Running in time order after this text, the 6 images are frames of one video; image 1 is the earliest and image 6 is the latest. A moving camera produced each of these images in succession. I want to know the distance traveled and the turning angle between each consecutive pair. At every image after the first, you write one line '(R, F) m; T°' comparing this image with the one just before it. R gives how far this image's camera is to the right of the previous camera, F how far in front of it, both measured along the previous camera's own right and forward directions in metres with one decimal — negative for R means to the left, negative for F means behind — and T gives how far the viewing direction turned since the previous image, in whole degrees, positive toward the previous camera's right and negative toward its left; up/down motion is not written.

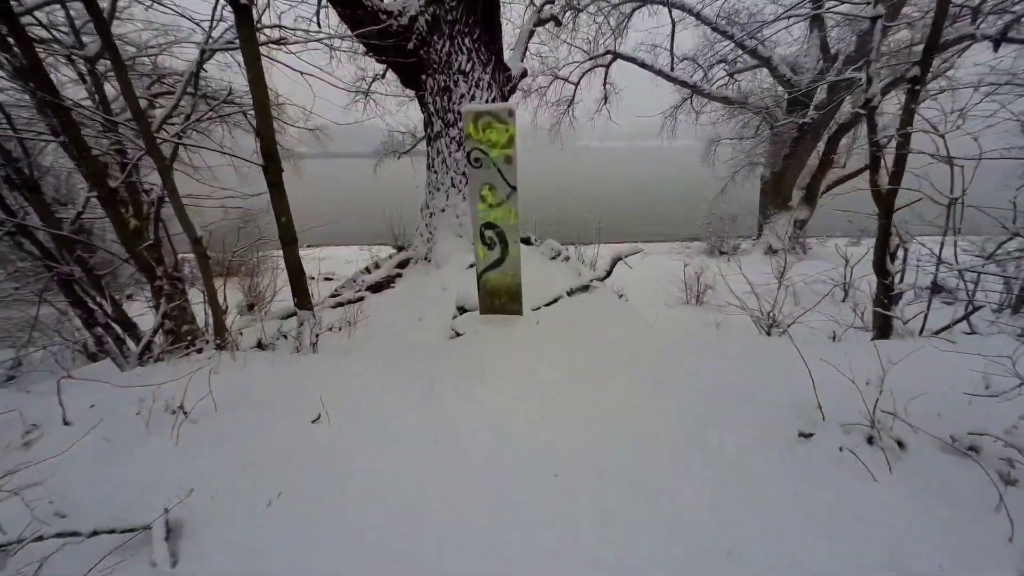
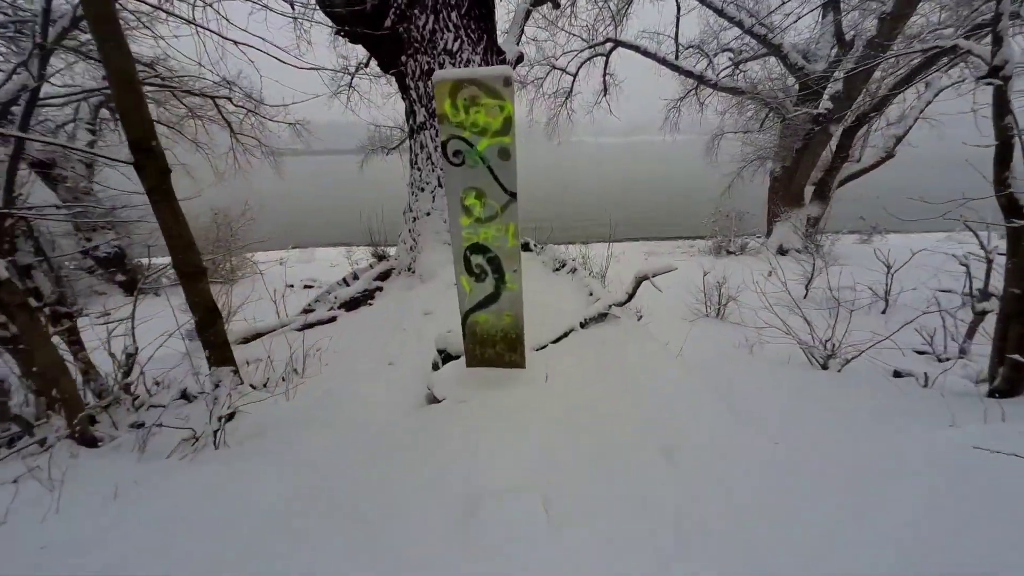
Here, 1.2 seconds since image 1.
(0.0, +1.1) m; 0°
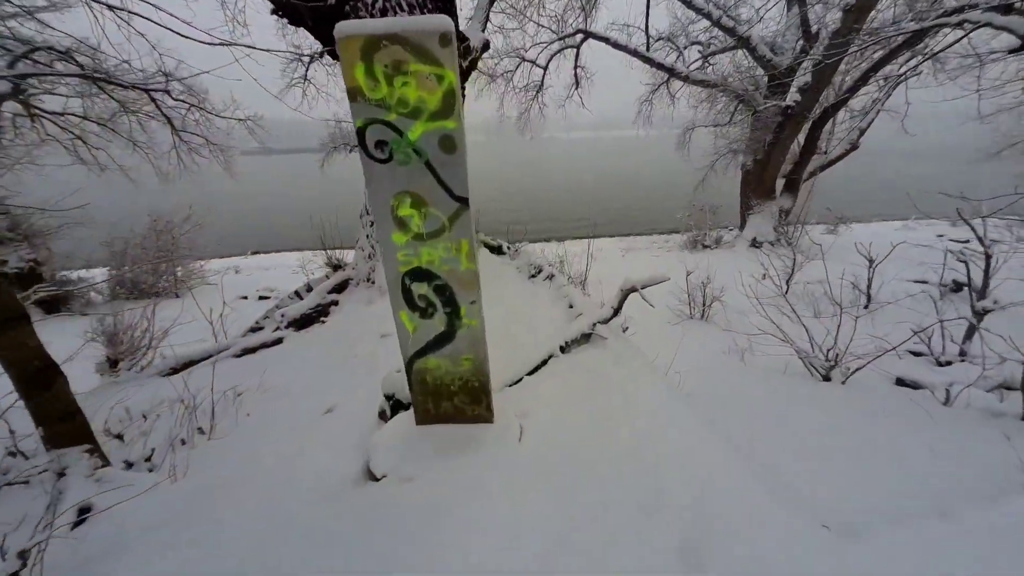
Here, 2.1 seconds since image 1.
(+0.1, +0.6) m; +3°
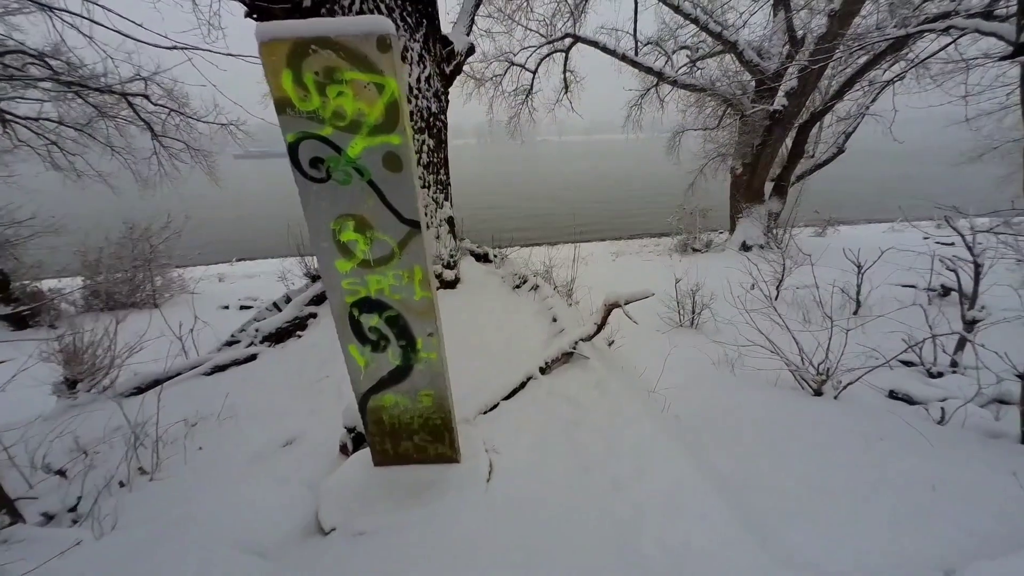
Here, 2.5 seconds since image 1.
(+0.1, +0.2) m; +1°
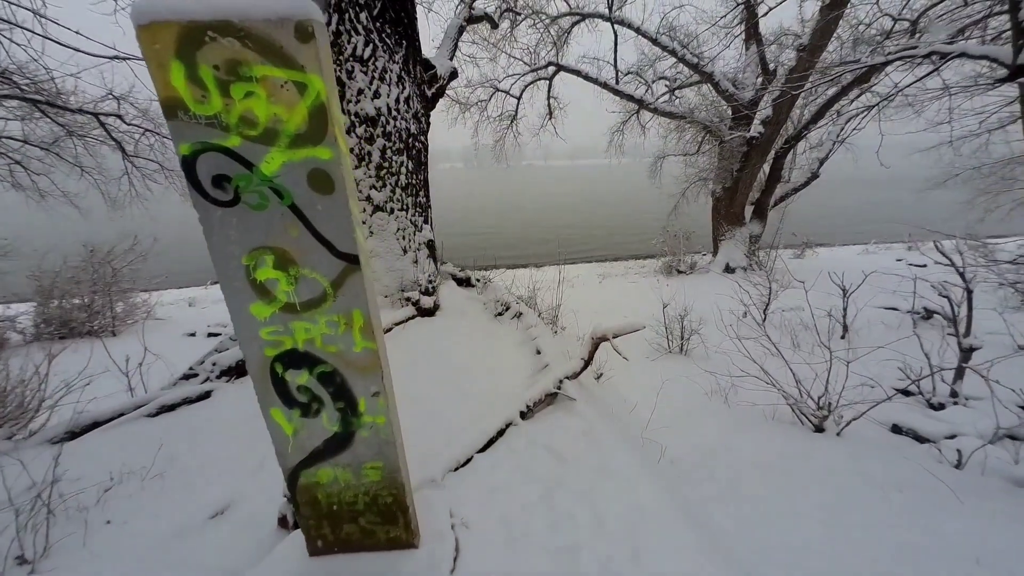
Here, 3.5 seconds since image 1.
(+0.1, +0.3) m; +2°
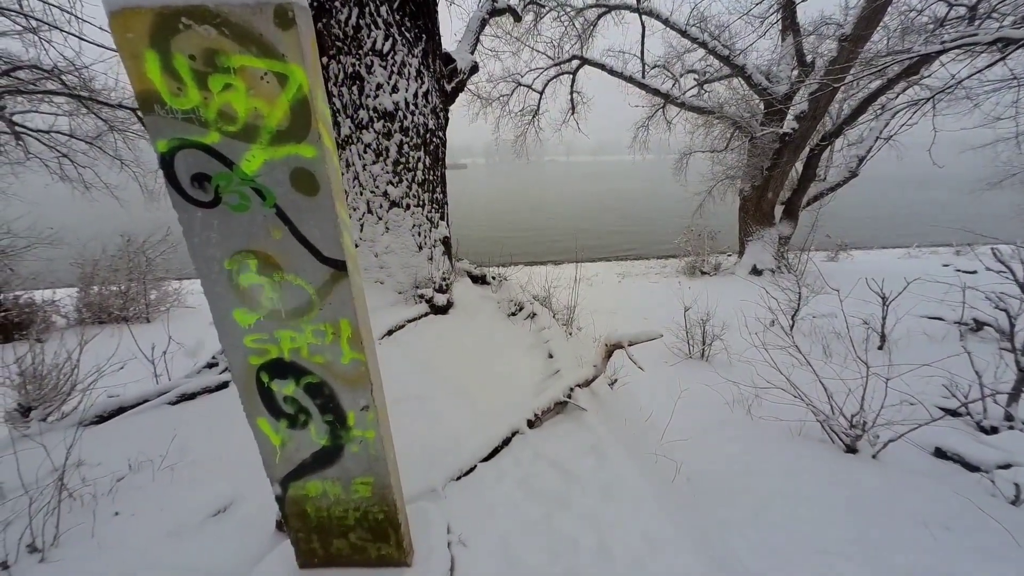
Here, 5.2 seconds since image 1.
(+0.1, +0.1) m; -3°
